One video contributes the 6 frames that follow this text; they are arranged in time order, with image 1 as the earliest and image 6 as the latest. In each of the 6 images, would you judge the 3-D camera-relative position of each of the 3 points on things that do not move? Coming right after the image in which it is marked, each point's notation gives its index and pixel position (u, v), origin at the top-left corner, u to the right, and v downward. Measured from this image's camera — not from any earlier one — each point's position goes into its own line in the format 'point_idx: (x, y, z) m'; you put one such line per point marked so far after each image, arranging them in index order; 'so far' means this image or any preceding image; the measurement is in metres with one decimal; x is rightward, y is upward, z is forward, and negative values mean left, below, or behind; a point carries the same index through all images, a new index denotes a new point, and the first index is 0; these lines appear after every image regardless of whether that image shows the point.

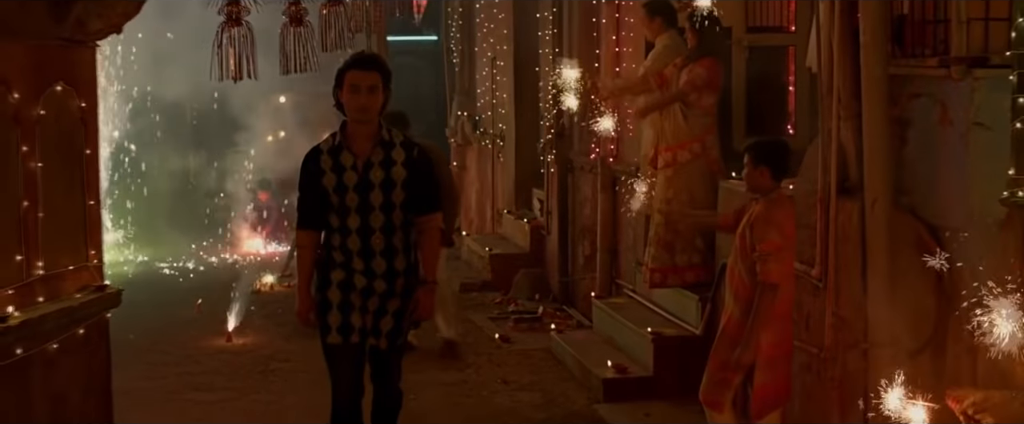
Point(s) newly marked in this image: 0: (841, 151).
0: (+1.1, +0.2, +4.6) m
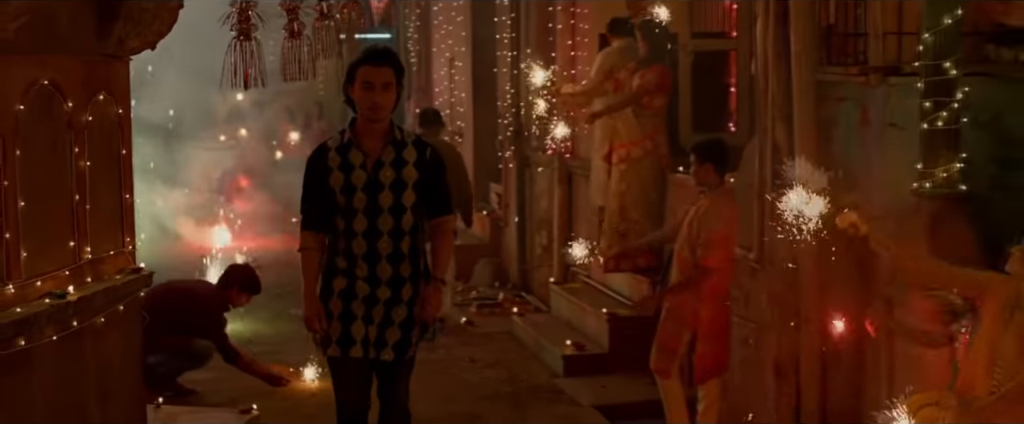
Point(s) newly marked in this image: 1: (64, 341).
0: (+1.0, +0.2, +5.2) m
1: (-1.2, -0.4, +3.7) m
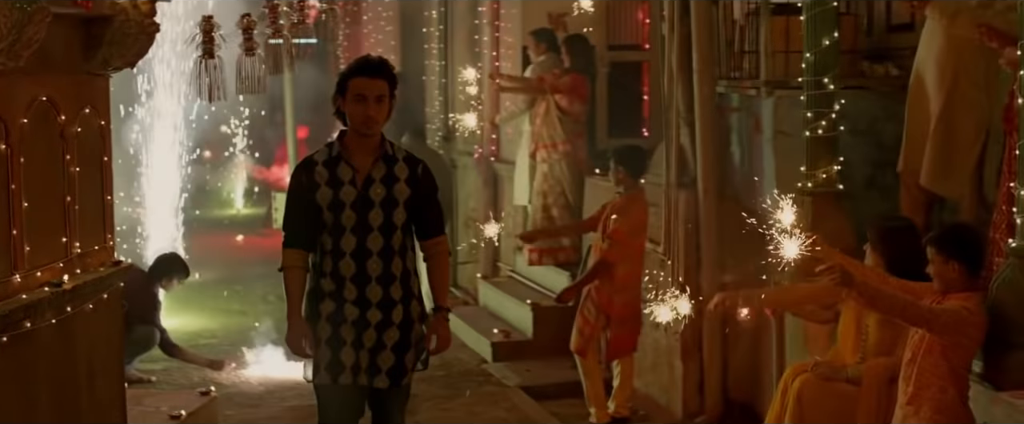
0: (+0.7, +0.3, +5.9) m
1: (-1.4, -0.4, +4.3) m
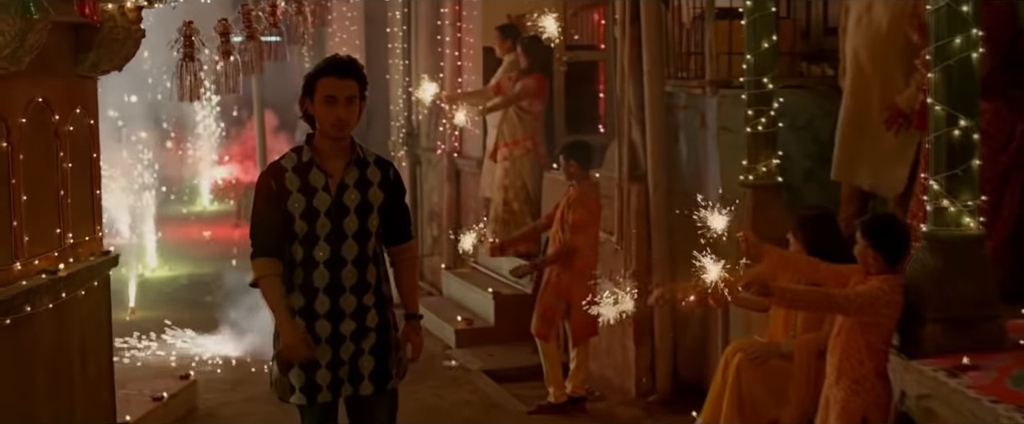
0: (+0.6, +0.3, +6.3) m
1: (-1.6, -0.3, +4.6) m
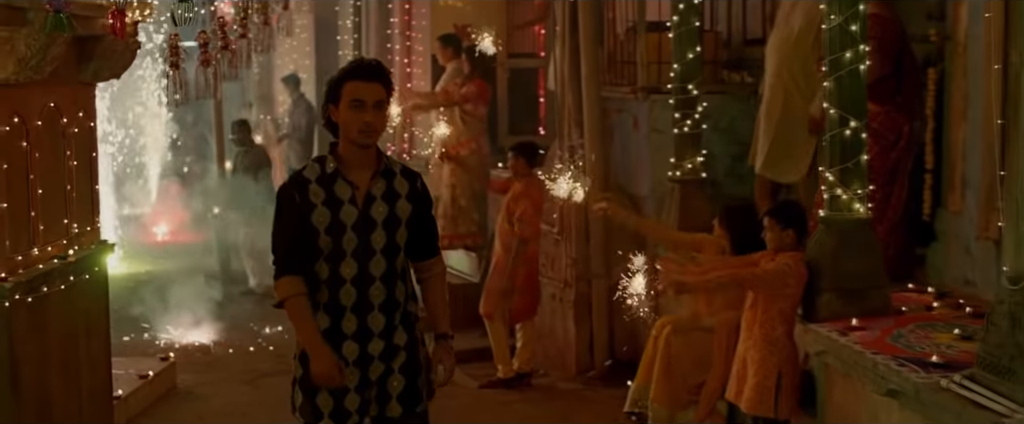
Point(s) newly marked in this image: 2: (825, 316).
0: (+0.3, +0.3, +7.0) m
1: (-1.7, -0.3, +5.2) m
2: (+1.1, -0.4, +4.8) m
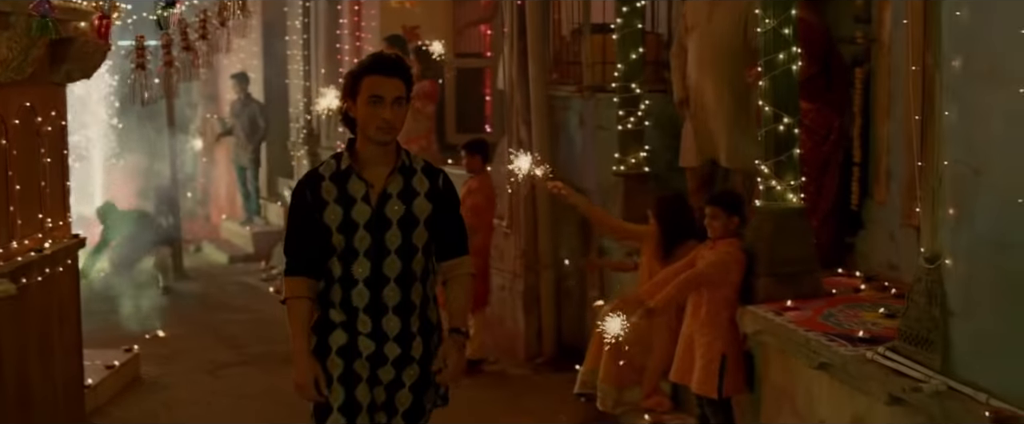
0: (+0.1, +0.4, +7.3) m
1: (-1.9, -0.3, +5.5) m
2: (+0.9, -0.3, +5.2) m
